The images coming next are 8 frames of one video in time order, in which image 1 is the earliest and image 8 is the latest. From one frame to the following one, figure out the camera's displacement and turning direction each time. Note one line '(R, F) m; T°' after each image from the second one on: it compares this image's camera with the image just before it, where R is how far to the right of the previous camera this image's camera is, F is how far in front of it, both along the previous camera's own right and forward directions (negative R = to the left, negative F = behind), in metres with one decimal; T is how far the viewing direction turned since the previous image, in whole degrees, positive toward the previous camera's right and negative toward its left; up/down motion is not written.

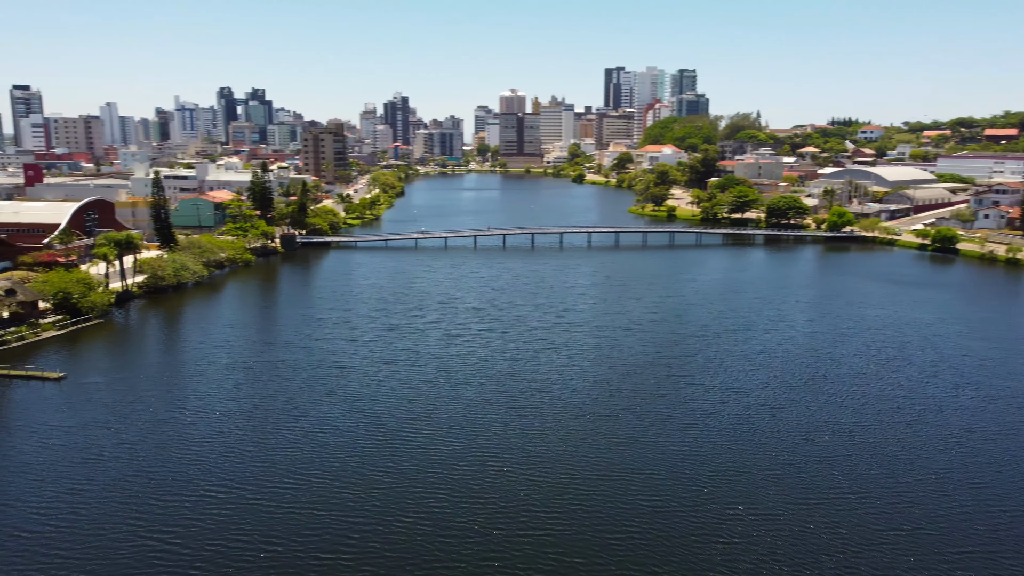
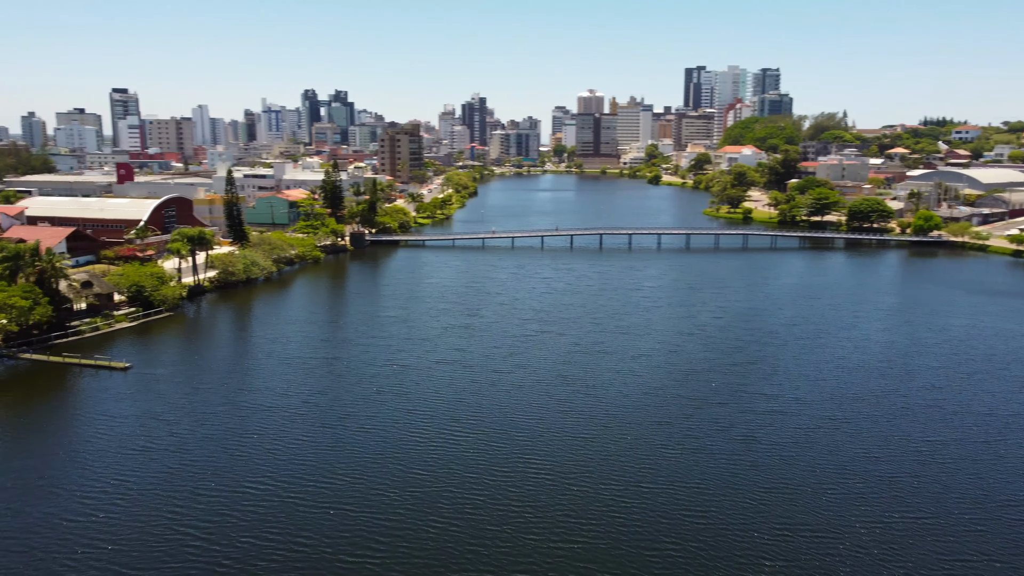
(+0.5, +0.4) m; -5°
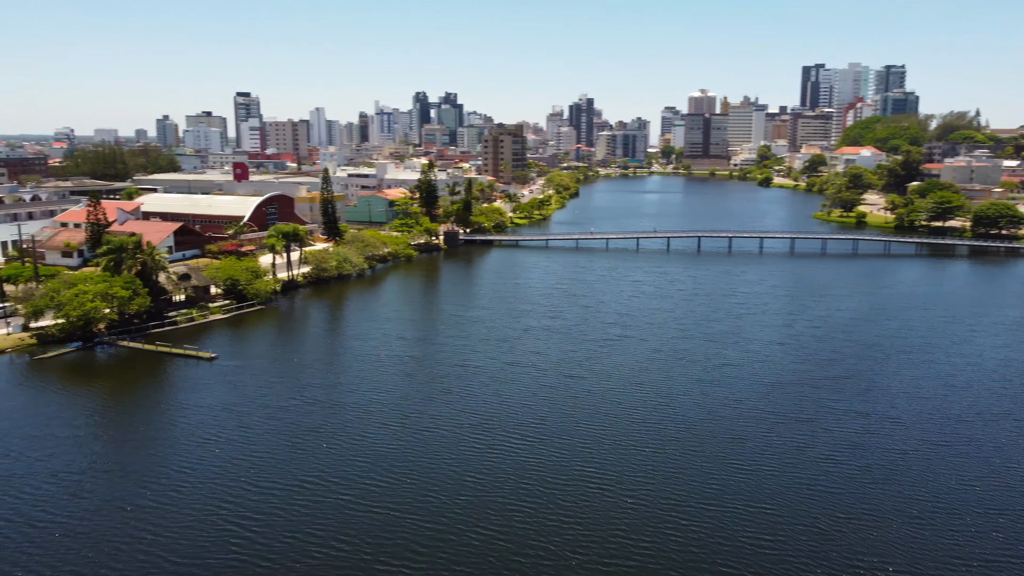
(+0.7, +0.6) m; -8°
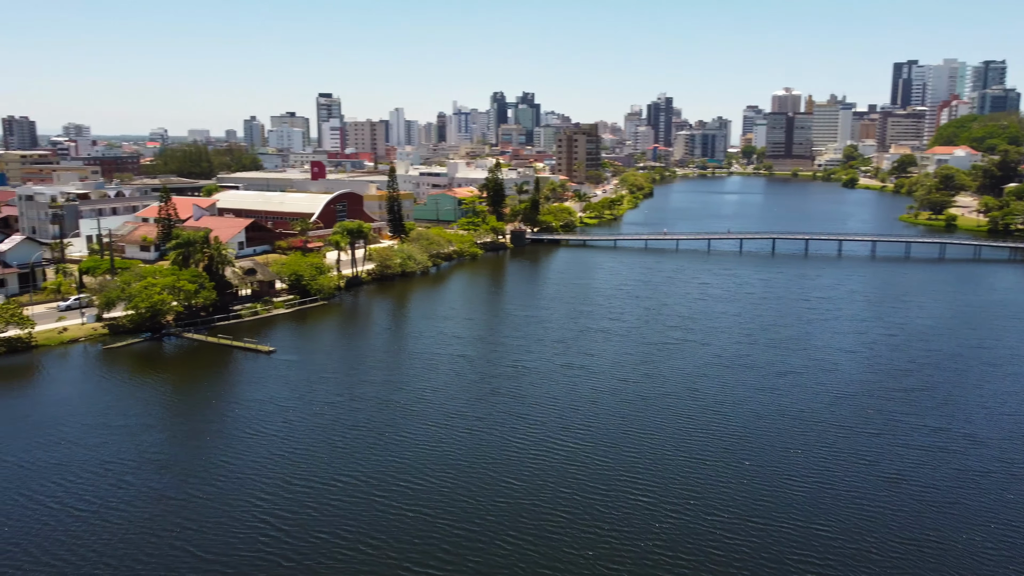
(+0.5, +0.4) m; -5°
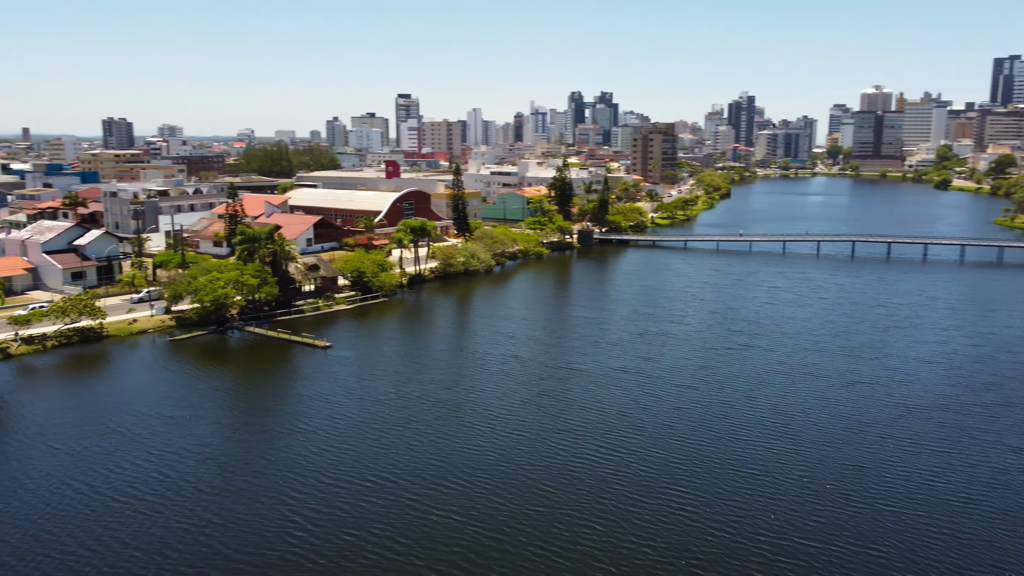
(+0.5, +0.4) m; -5°
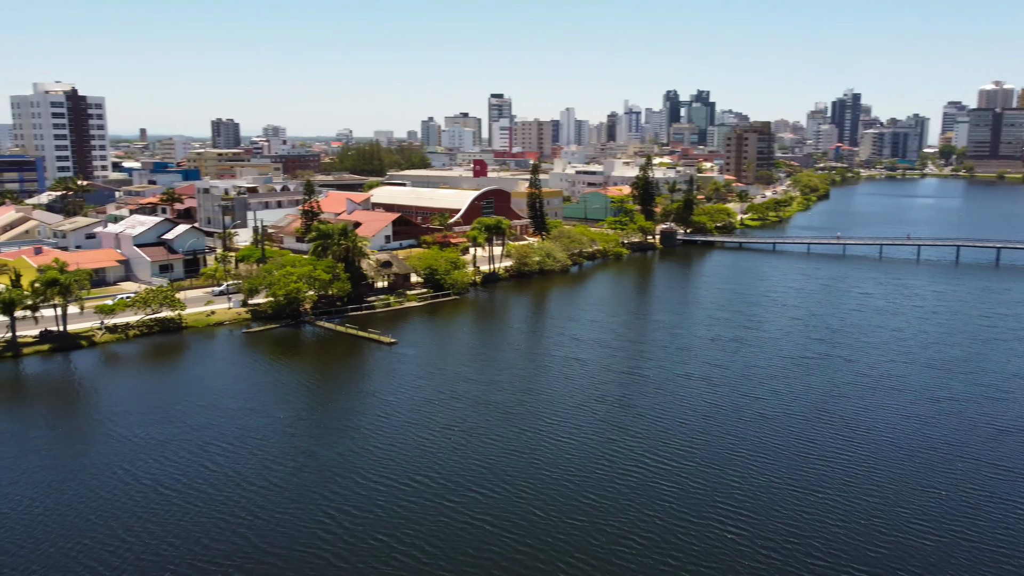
(+0.6, +0.5) m; -7°
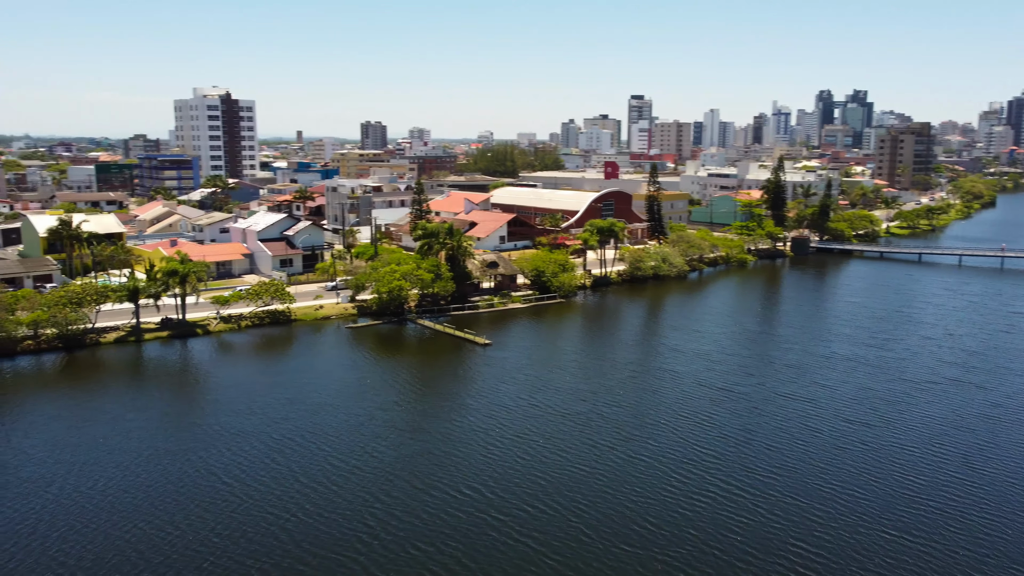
(+1.0, +0.7) m; -10°
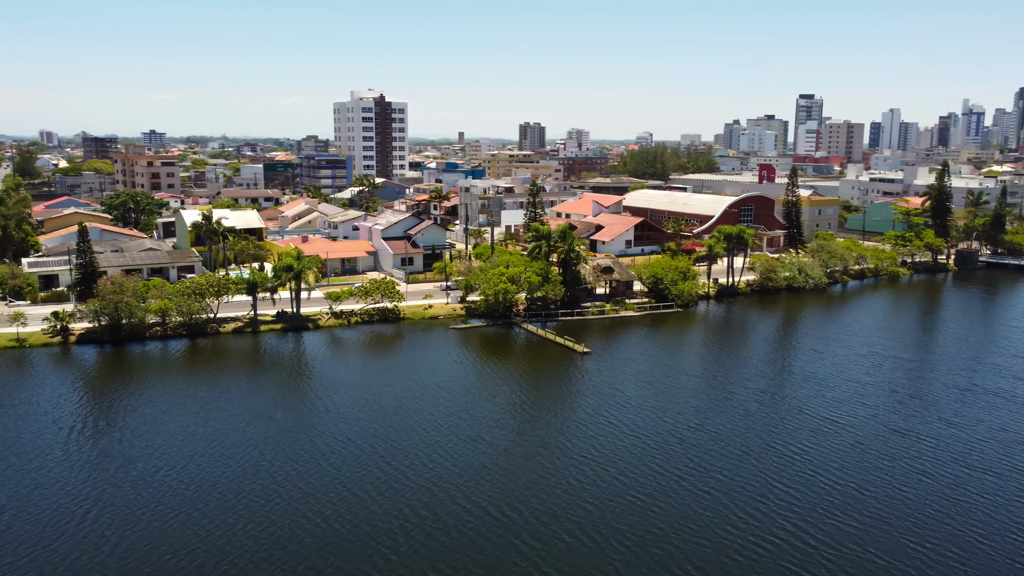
(+1.4, +0.8) m; -11°
